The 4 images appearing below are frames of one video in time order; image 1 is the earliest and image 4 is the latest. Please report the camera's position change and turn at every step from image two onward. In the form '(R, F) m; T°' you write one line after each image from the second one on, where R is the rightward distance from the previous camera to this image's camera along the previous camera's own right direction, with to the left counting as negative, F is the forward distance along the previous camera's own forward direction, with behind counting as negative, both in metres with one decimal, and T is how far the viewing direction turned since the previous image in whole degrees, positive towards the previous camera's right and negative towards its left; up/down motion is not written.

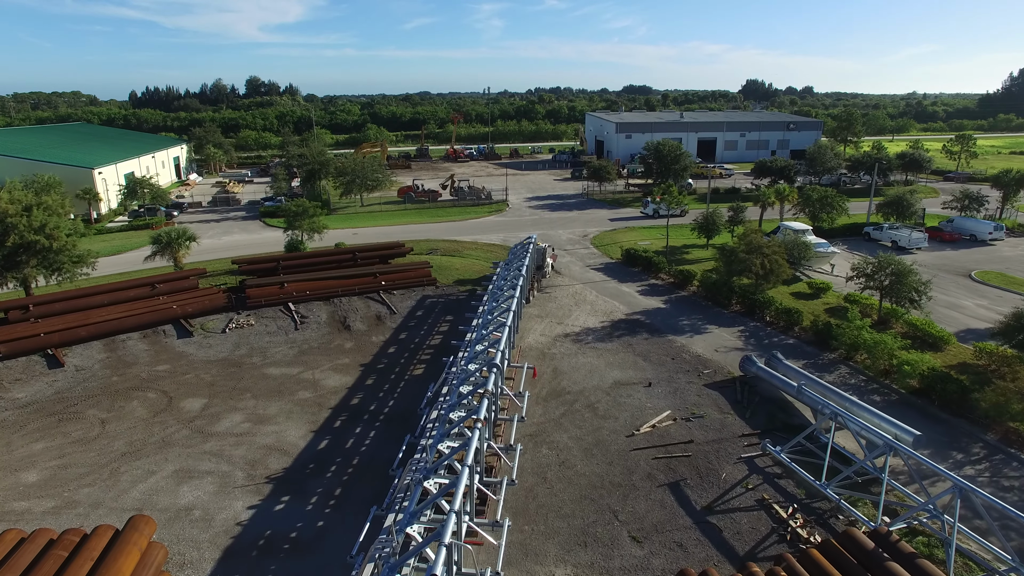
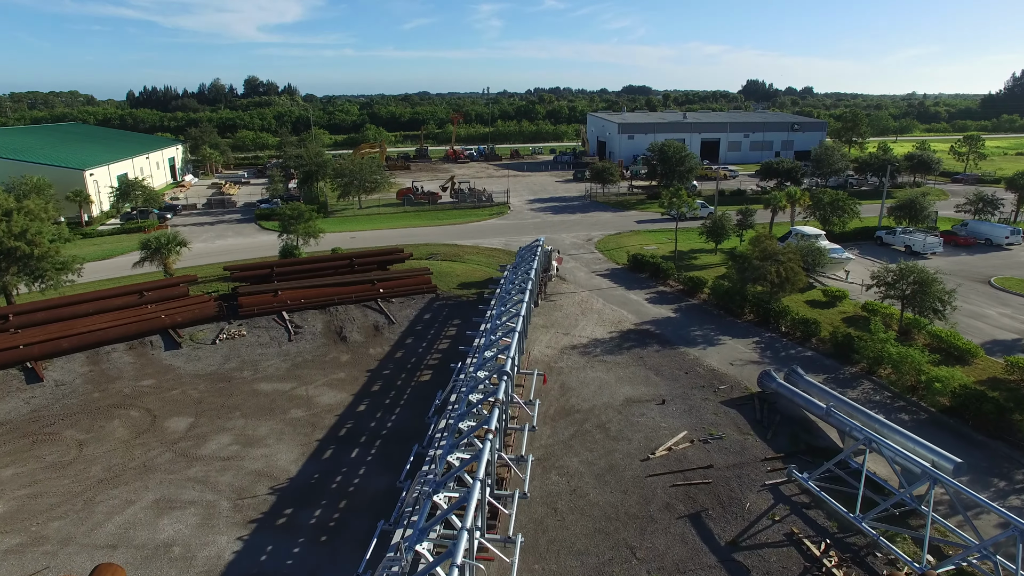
(-0.2, +0.9) m; 0°
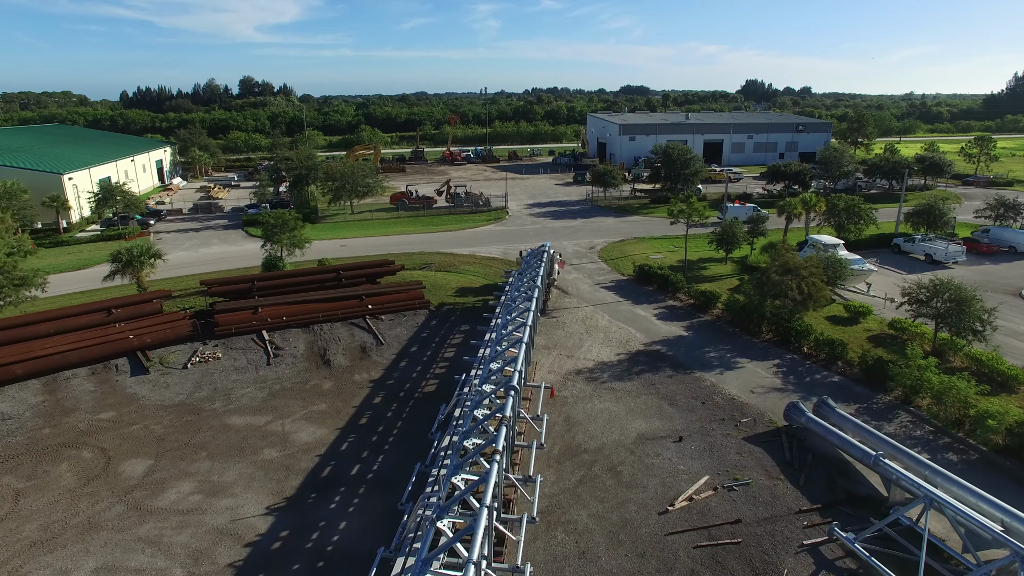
(0.0, +1.7) m; 0°
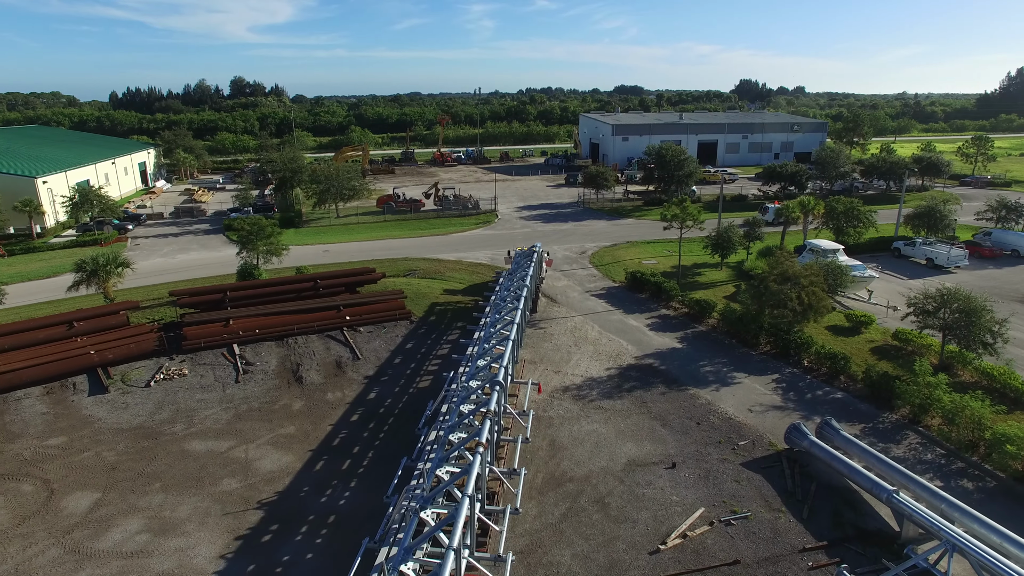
(+0.3, +1.0) m; 0°
